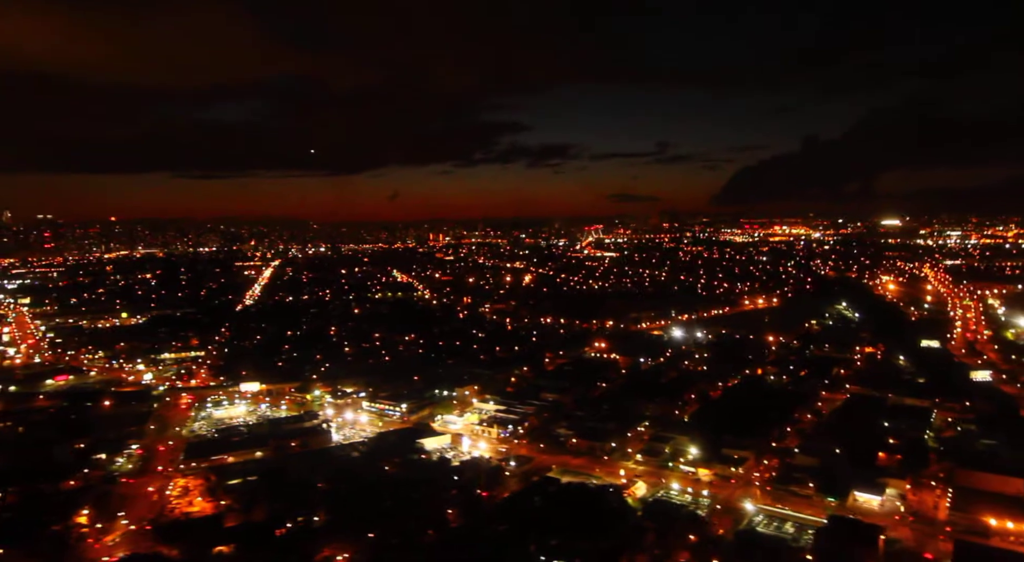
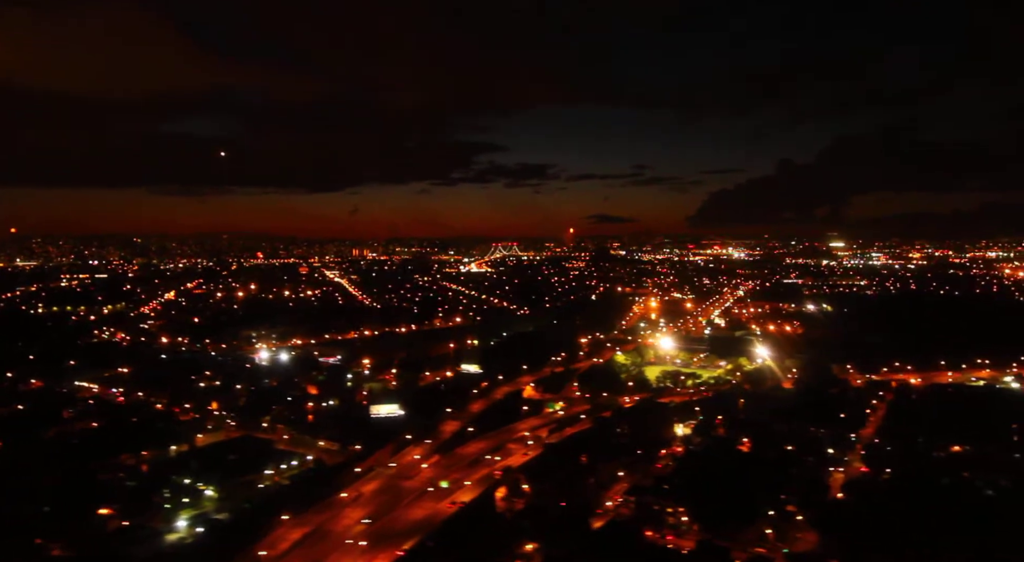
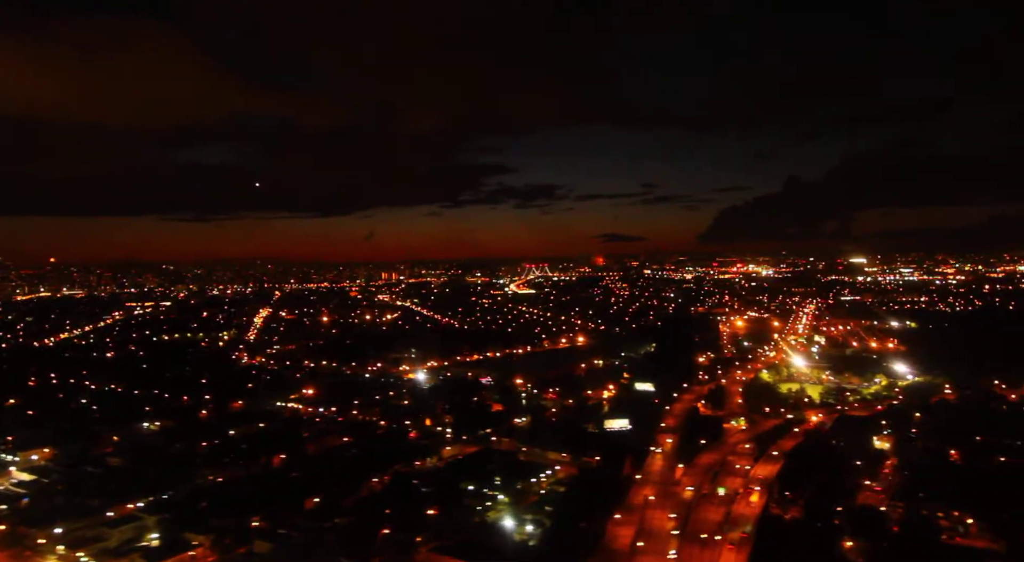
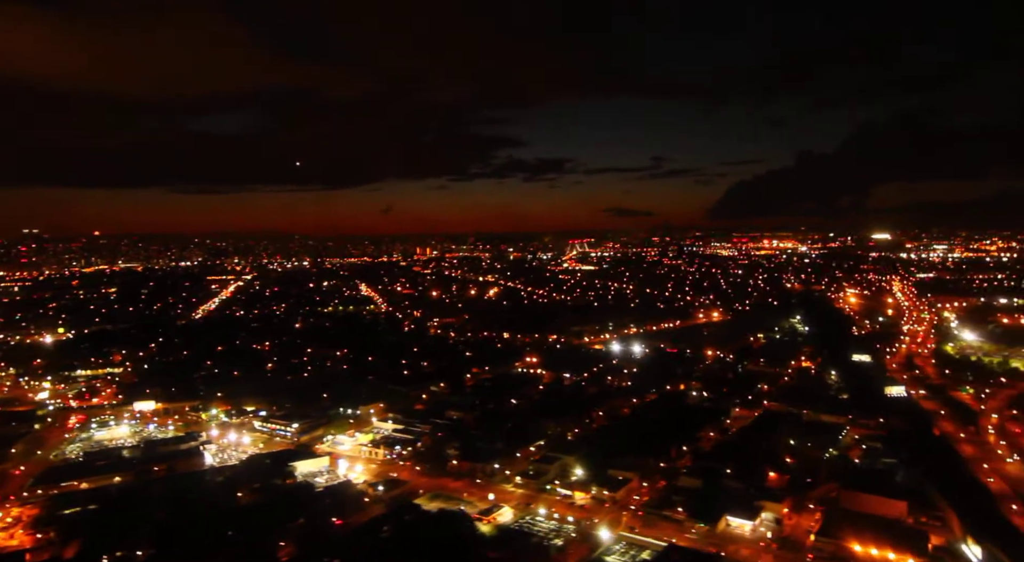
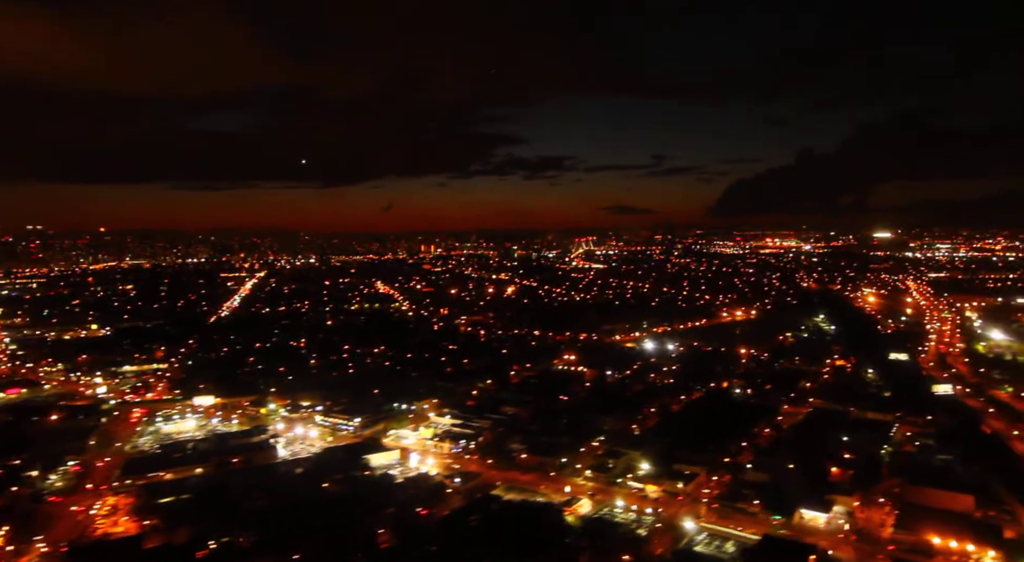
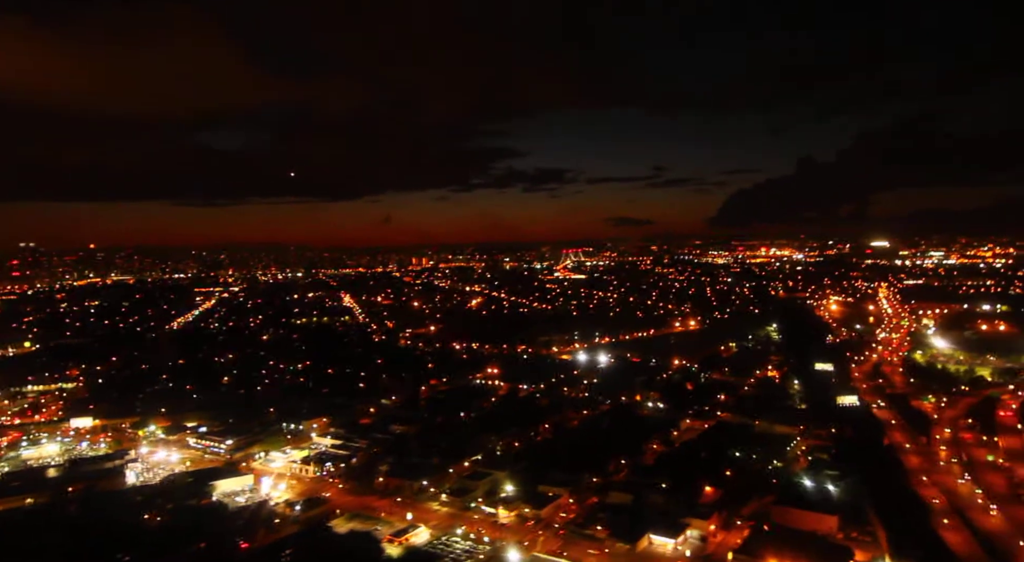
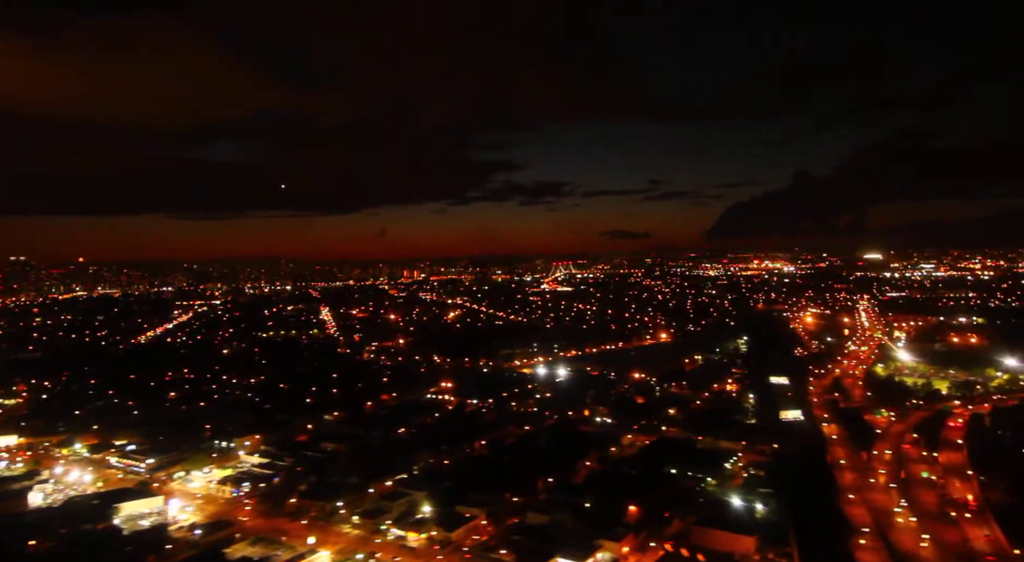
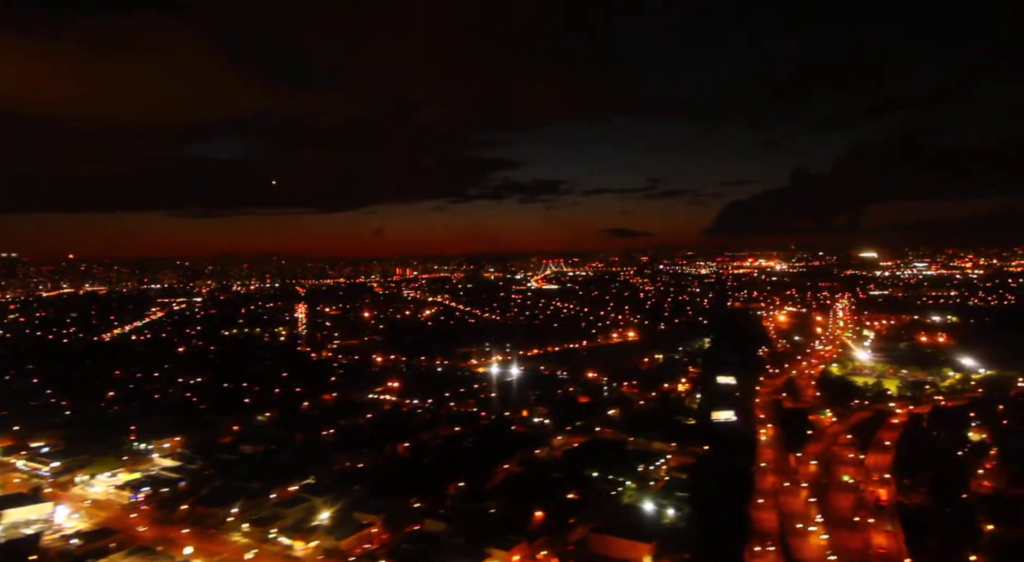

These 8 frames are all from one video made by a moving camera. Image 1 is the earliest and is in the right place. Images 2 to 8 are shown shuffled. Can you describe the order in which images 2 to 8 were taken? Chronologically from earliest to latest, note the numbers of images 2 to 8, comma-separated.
5, 4, 6, 7, 8, 3, 2
